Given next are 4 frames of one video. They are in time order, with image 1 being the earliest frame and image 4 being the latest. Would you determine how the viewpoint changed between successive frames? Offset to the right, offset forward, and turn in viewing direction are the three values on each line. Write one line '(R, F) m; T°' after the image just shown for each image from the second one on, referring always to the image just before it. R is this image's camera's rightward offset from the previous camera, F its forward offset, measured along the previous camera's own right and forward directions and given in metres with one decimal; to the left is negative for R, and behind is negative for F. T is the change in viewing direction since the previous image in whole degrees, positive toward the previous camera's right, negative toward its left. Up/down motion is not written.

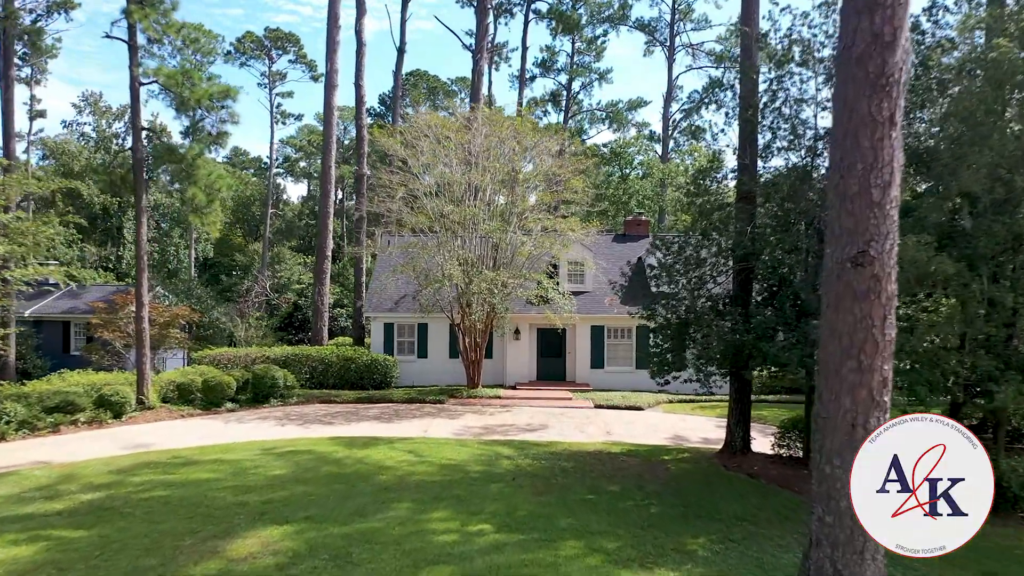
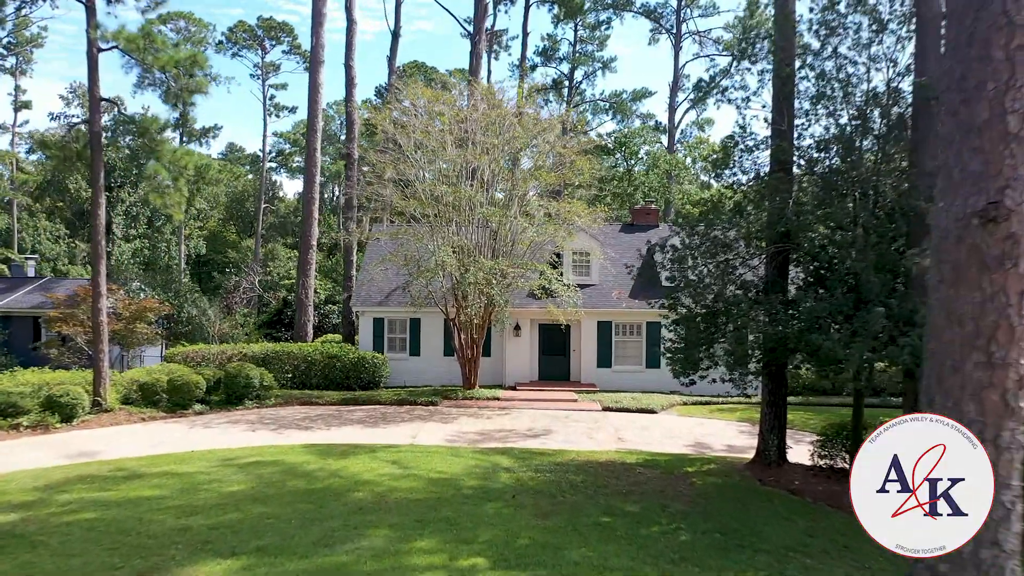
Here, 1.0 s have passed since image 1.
(0.0, +1.5) m; 0°
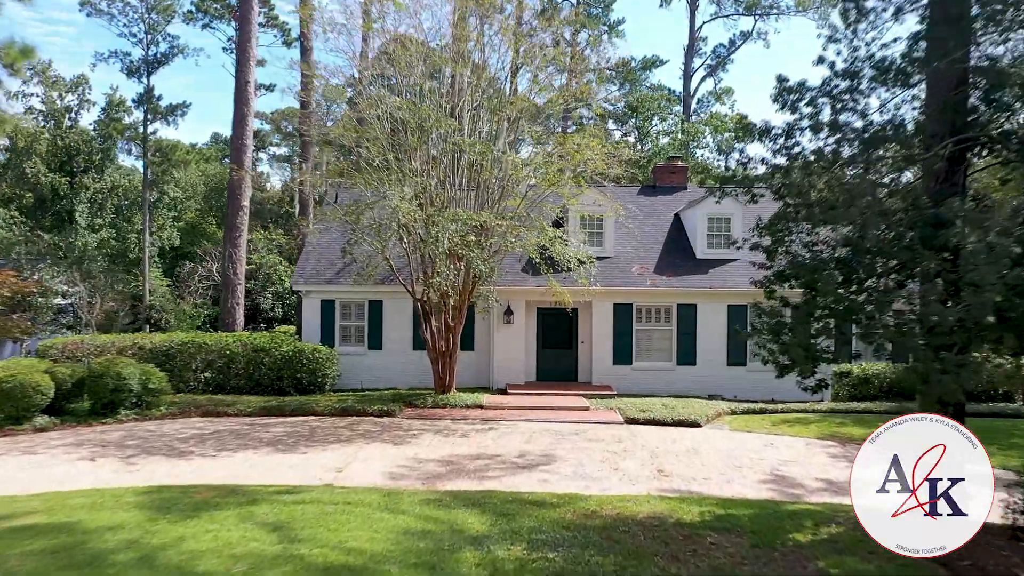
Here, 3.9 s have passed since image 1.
(+0.2, +4.3) m; 0°
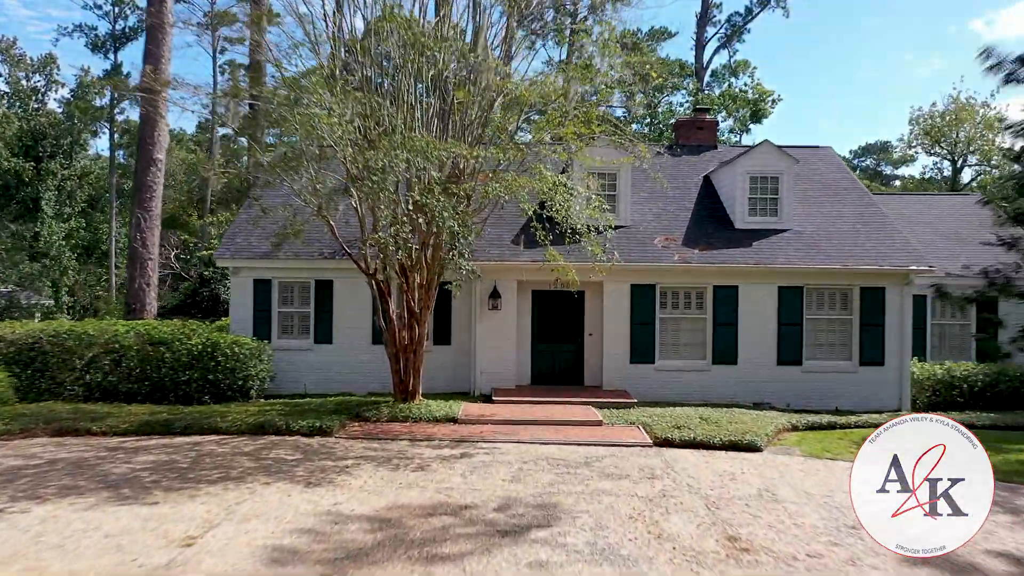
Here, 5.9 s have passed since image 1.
(+0.1, +3.2) m; 0°
